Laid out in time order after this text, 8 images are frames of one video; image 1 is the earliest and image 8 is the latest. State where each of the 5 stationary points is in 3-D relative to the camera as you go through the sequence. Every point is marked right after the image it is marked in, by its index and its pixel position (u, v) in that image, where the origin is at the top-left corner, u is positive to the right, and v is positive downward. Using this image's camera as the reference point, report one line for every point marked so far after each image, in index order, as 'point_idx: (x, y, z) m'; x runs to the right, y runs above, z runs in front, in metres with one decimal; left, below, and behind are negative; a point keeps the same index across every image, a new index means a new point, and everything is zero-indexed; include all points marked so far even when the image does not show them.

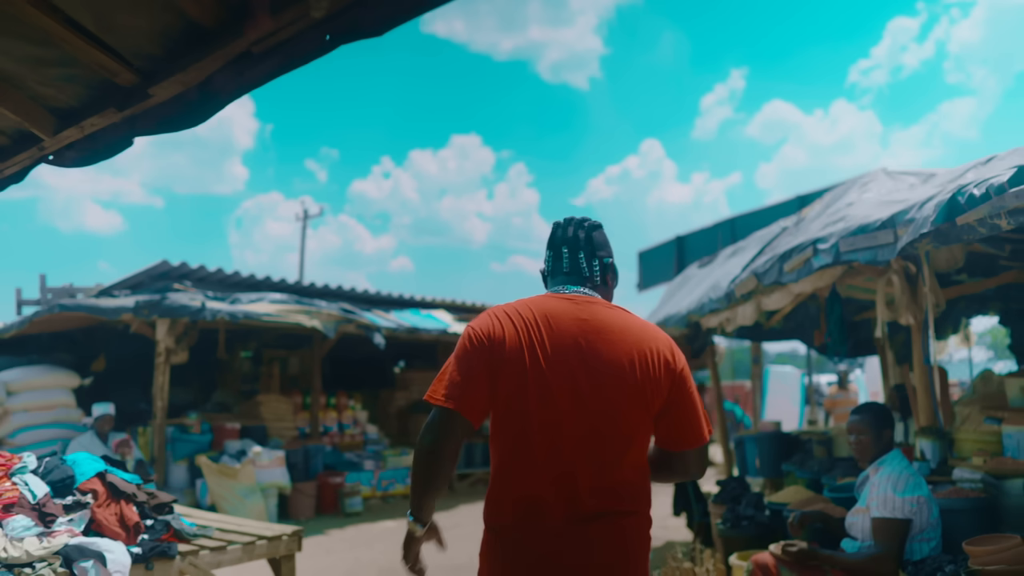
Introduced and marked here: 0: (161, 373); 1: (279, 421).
0: (-4.3, -1.0, +8.4) m
1: (-3.4, -1.9, +9.9) m
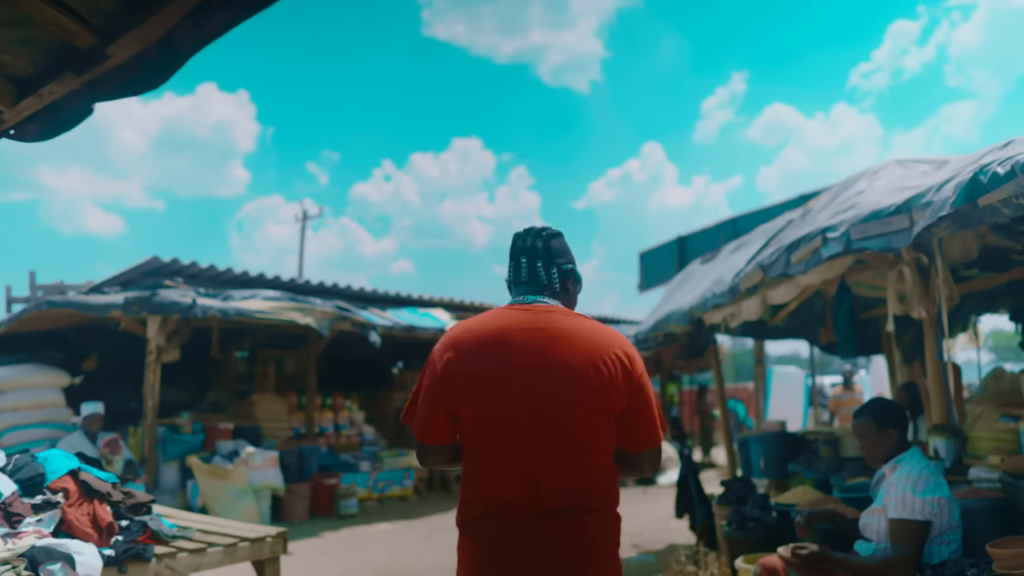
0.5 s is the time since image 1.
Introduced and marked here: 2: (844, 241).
0: (-4.3, -1.0, +8.2) m
1: (-3.4, -1.9, +9.8) m
2: (+1.8, +0.3, +3.8) m
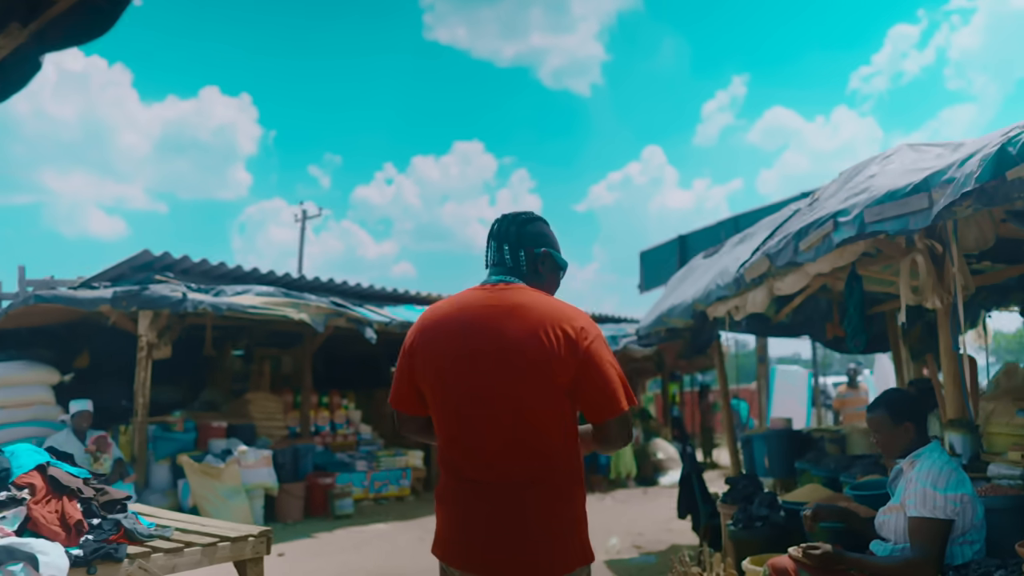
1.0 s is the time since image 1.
0: (-4.3, -0.9, +8.0) m
1: (-3.4, -1.8, +9.6) m
2: (+1.8, +0.3, +3.6) m
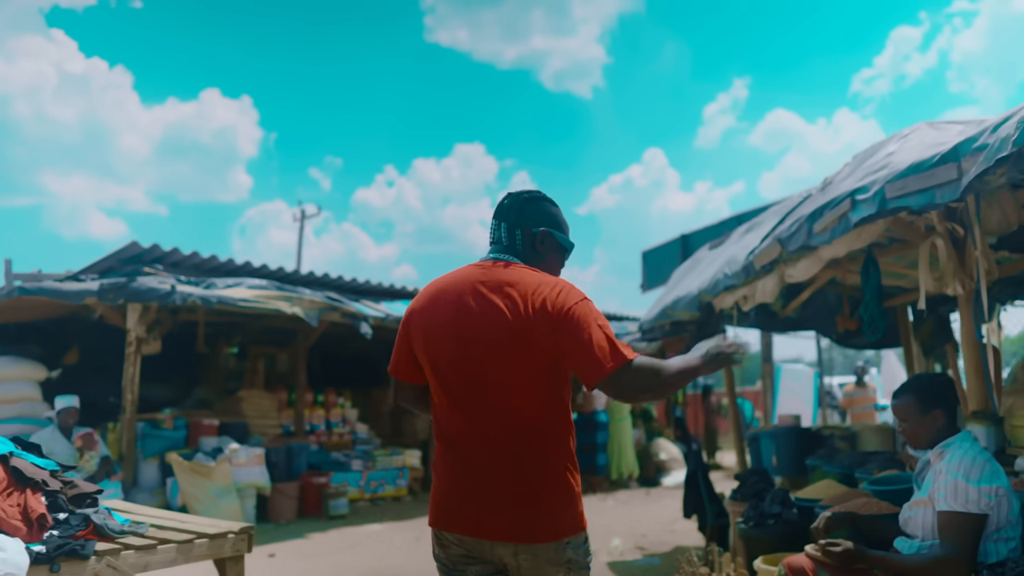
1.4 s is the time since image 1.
0: (-4.3, -0.9, +7.8) m
1: (-3.4, -1.8, +9.4) m
2: (+1.8, +0.4, +3.4) m
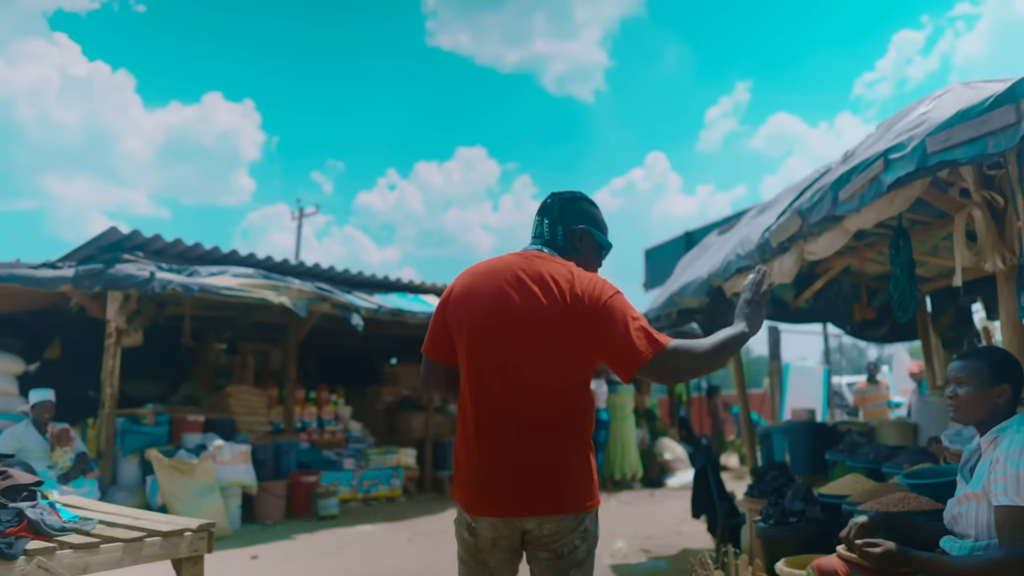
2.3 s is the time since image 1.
0: (-4.3, -0.7, +7.4) m
1: (-3.4, -1.6, +9.0) m
2: (+1.7, +0.6, +3.0) m
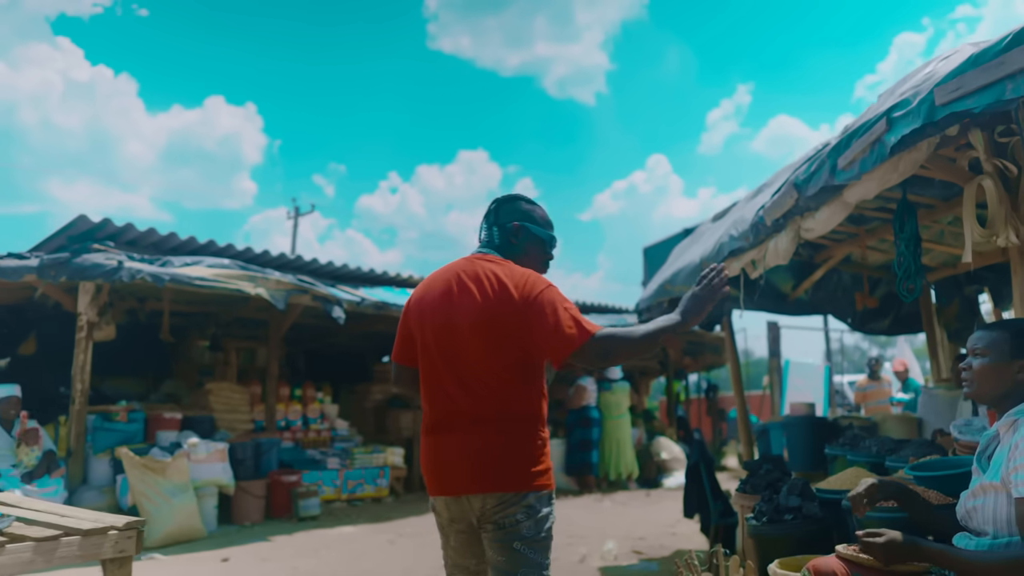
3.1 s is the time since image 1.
0: (-4.5, -0.7, +7.2) m
1: (-3.5, -1.6, +8.7) m
2: (+1.6, +0.7, +2.7) m
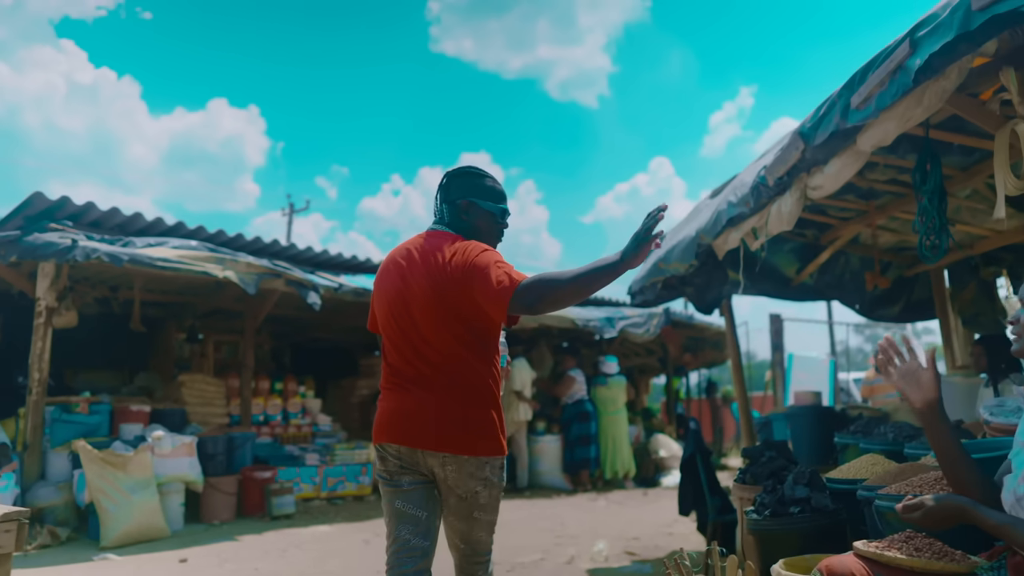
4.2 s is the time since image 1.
0: (-4.6, -0.5, +6.7) m
1: (-3.7, -1.4, +8.3) m
2: (+1.4, +0.9, +2.2) m
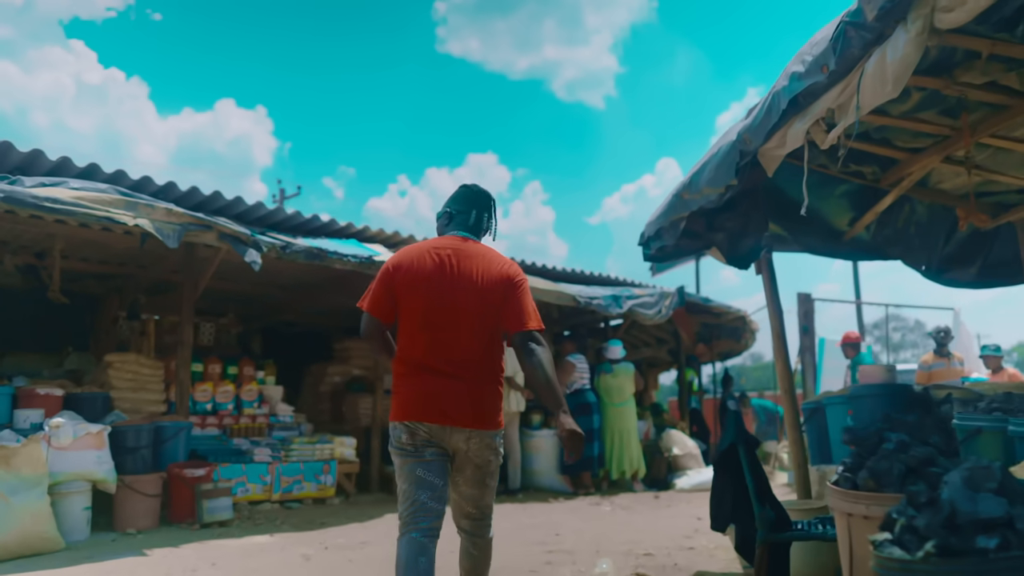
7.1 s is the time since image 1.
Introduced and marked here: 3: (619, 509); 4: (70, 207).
0: (-4.7, -0.1, +5.4) m
1: (-3.8, -1.0, +7.0) m
2: (+1.3, +1.2, +0.9) m
3: (+1.2, -2.4, +7.6) m
4: (-3.3, +0.6, +5.1) m
